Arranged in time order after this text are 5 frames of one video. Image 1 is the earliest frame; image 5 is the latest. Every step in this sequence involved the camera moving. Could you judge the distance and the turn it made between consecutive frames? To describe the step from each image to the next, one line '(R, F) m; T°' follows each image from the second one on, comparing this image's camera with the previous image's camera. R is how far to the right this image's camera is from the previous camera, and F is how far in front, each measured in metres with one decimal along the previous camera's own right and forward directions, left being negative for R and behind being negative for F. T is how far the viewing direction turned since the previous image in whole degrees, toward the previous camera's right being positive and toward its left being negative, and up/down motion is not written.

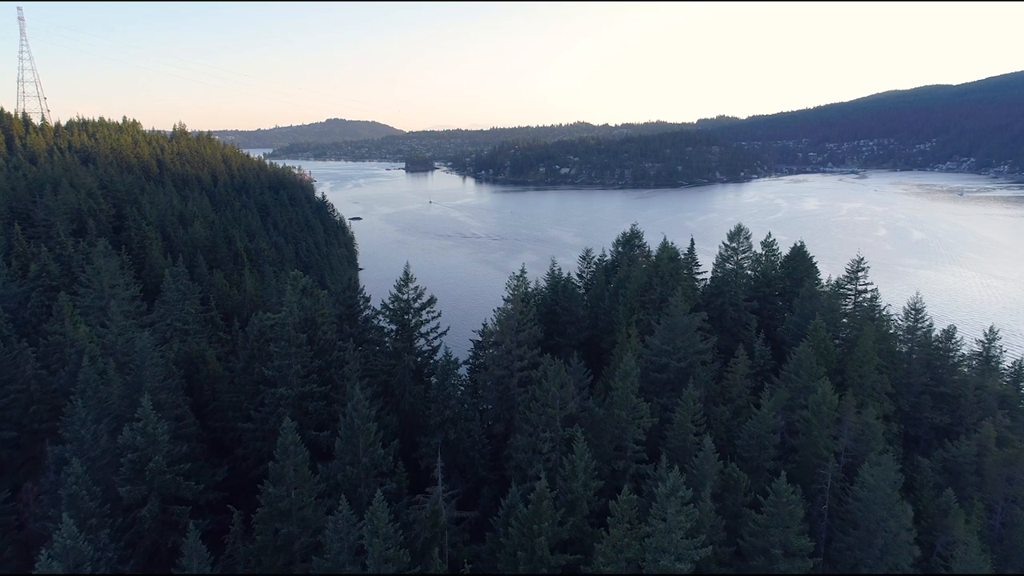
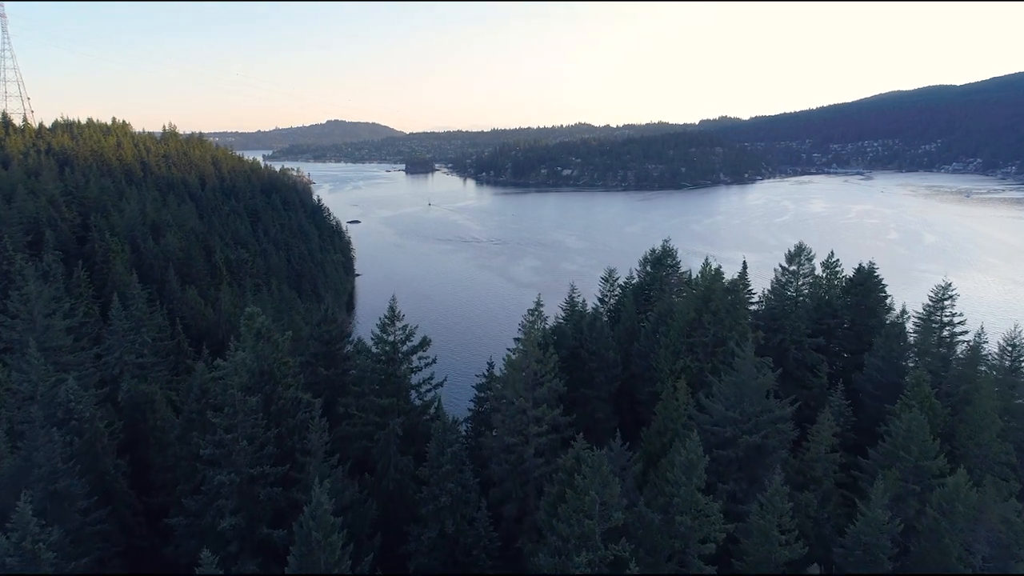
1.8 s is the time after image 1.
(-0.3, +3.8) m; 0°
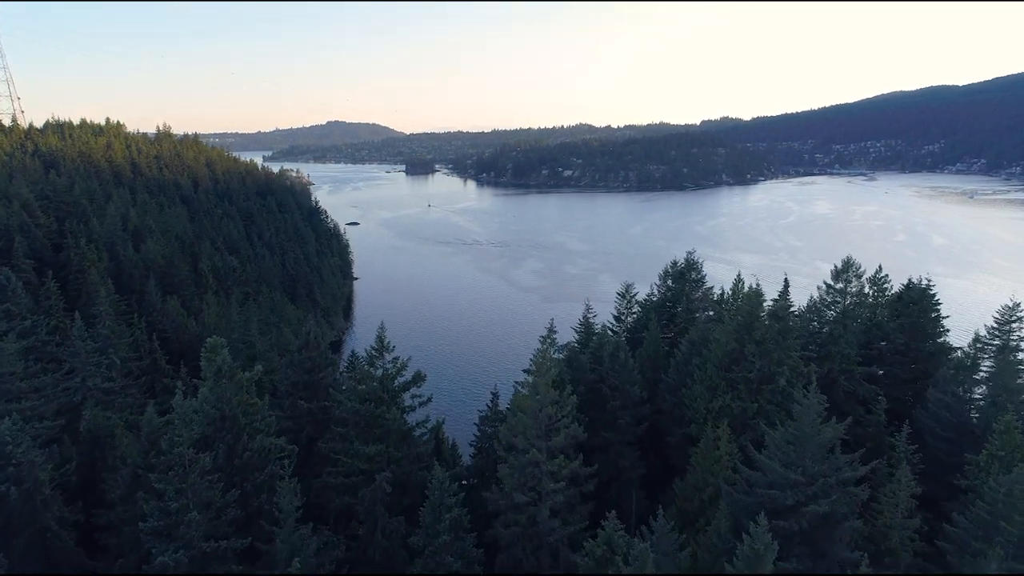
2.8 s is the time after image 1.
(-0.2, +2.2) m; 0°
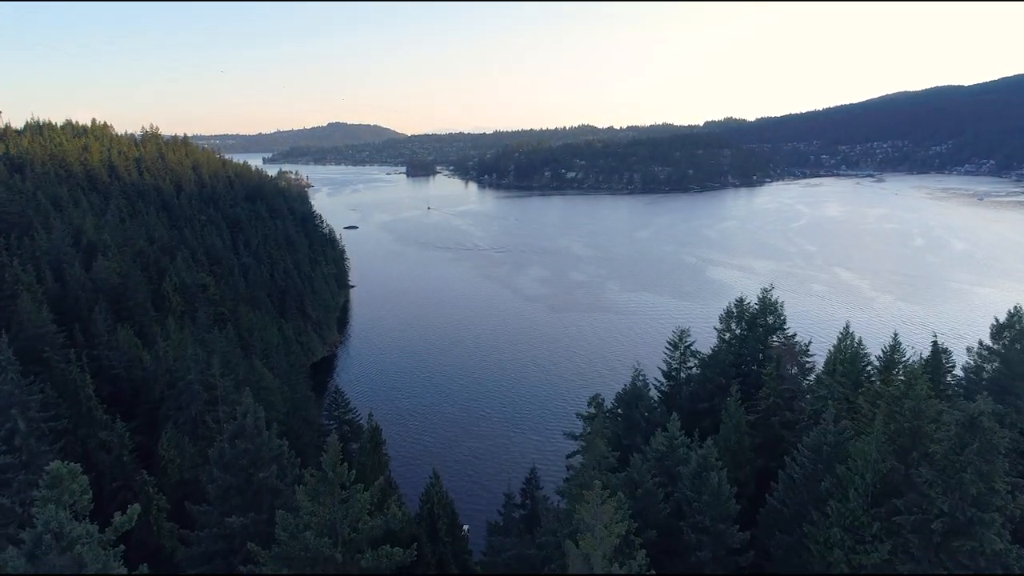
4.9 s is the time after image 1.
(-0.4, +4.7) m; 0°
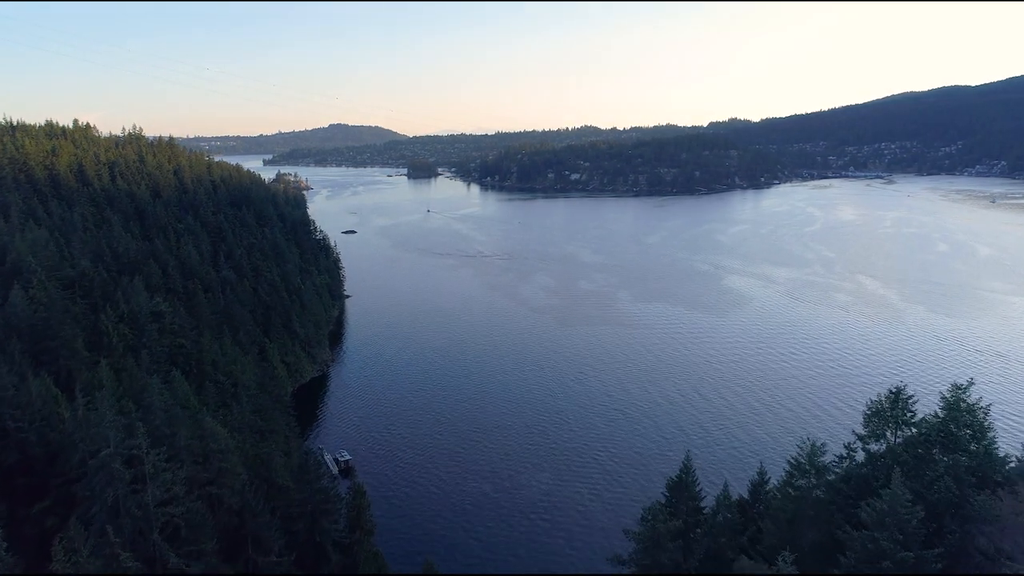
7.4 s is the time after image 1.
(-0.4, +5.5) m; 0°
